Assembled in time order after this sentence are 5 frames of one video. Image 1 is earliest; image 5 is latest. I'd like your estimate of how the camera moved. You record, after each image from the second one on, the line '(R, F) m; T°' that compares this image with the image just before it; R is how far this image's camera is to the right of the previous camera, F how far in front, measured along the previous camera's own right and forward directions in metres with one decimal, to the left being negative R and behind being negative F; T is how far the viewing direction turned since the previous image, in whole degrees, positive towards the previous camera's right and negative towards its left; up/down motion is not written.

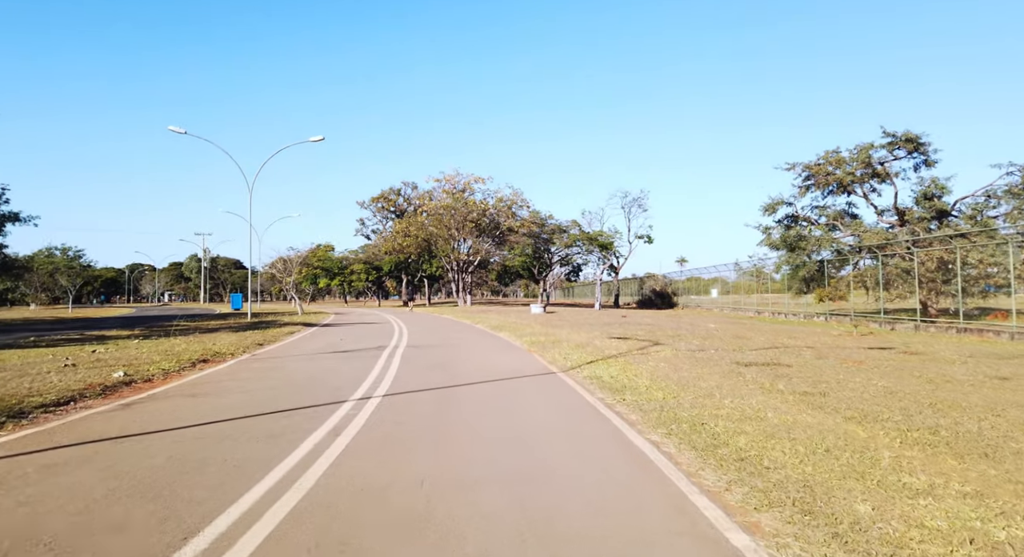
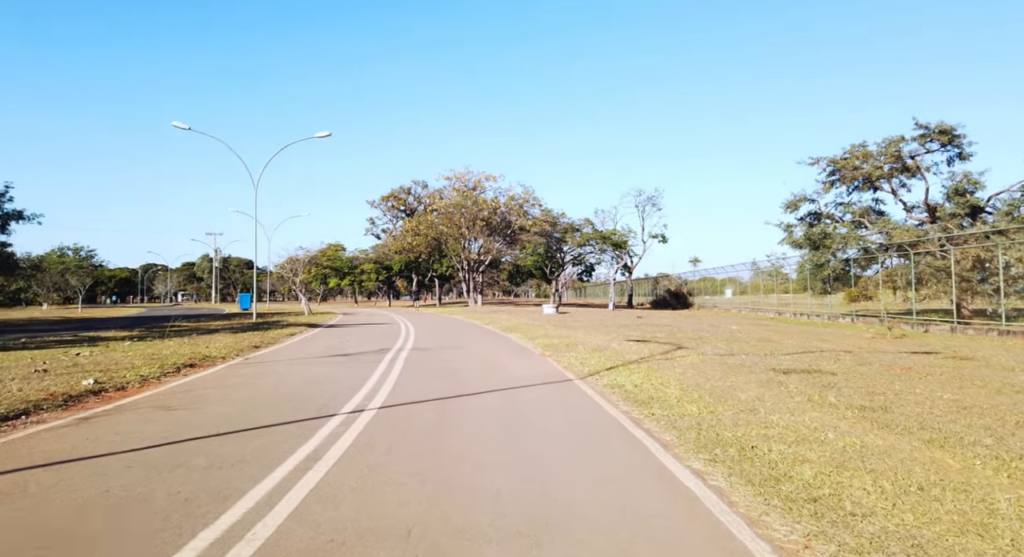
(0.0, +1.3) m; -1°
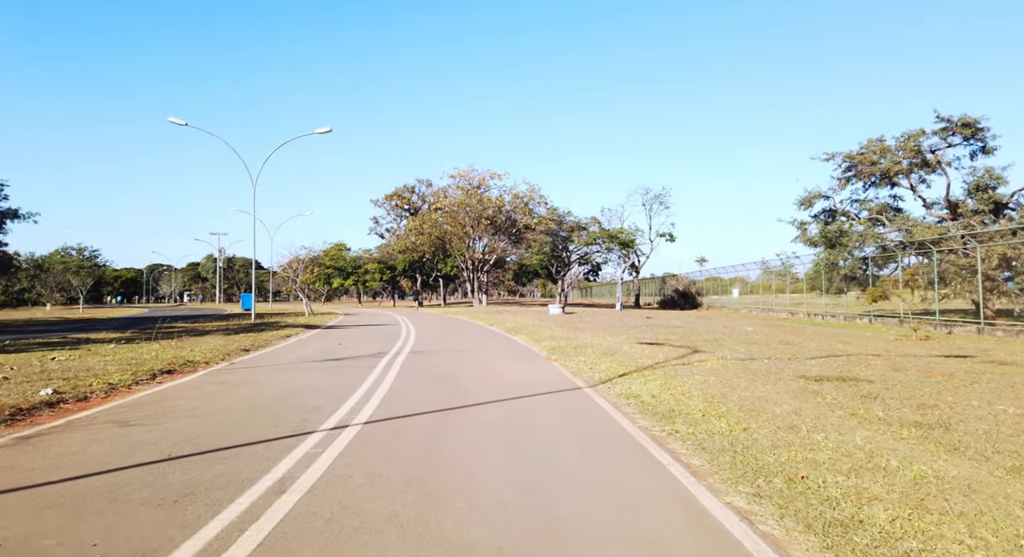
(0.0, +1.1) m; 0°
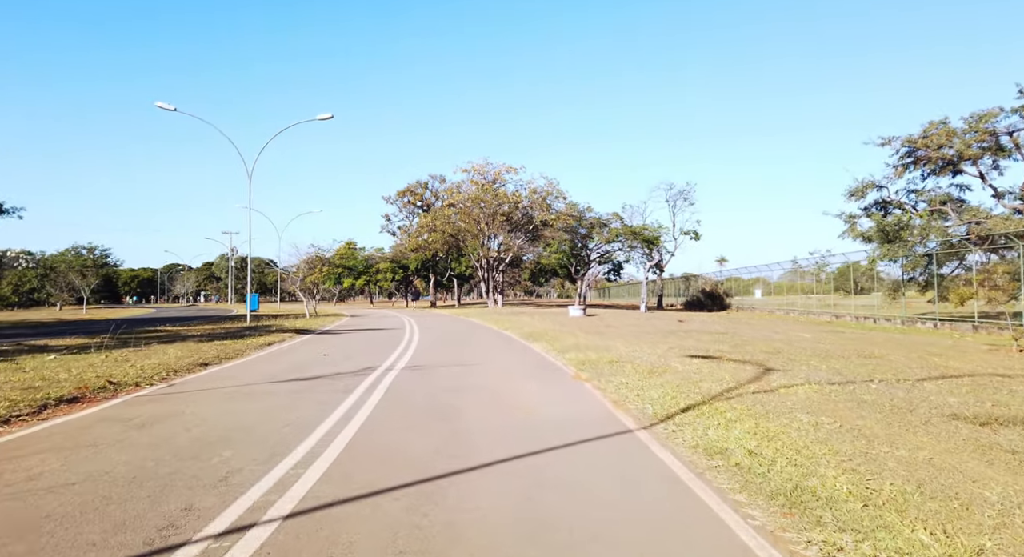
(-0.1, +3.4) m; -1°
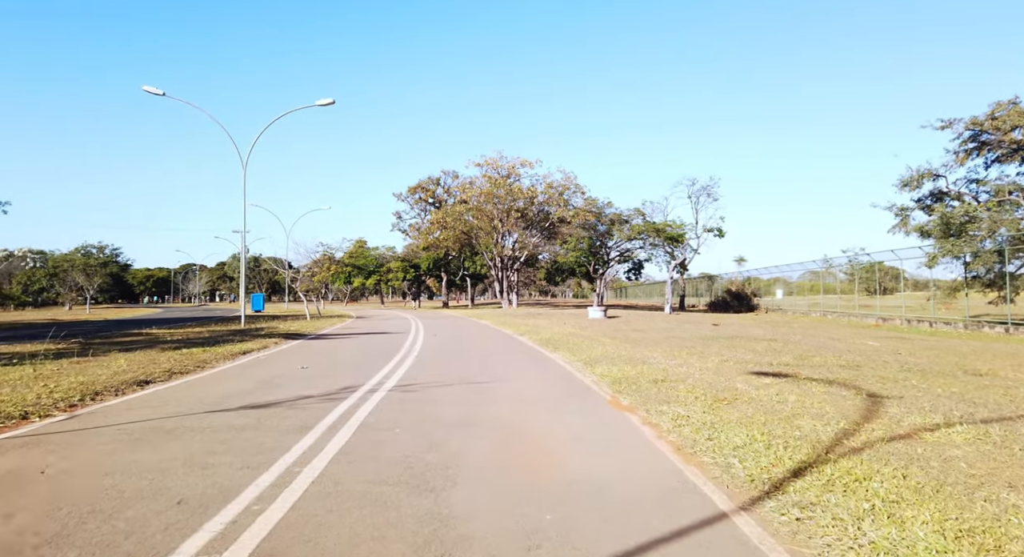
(-0.1, +3.0) m; -1°
